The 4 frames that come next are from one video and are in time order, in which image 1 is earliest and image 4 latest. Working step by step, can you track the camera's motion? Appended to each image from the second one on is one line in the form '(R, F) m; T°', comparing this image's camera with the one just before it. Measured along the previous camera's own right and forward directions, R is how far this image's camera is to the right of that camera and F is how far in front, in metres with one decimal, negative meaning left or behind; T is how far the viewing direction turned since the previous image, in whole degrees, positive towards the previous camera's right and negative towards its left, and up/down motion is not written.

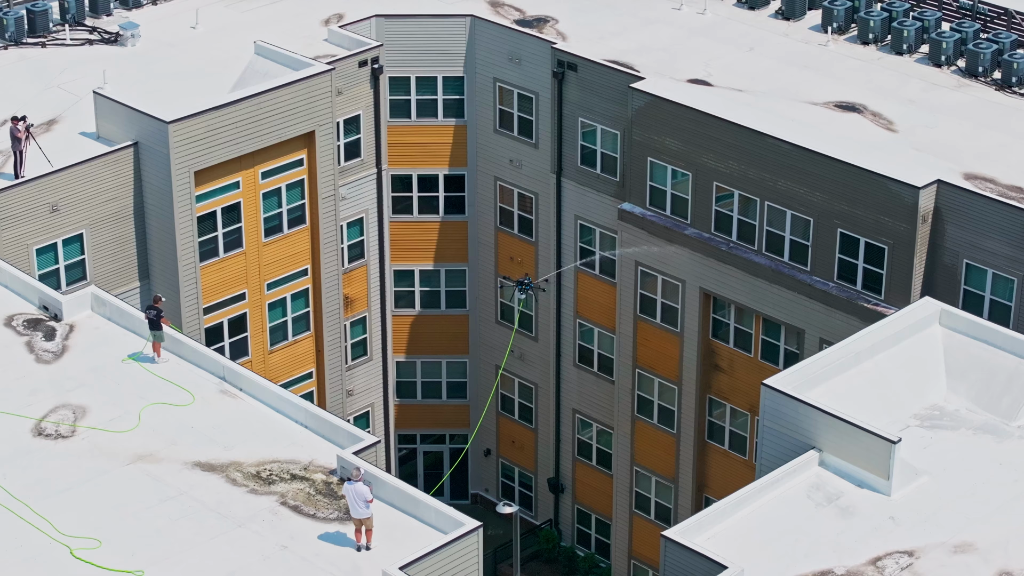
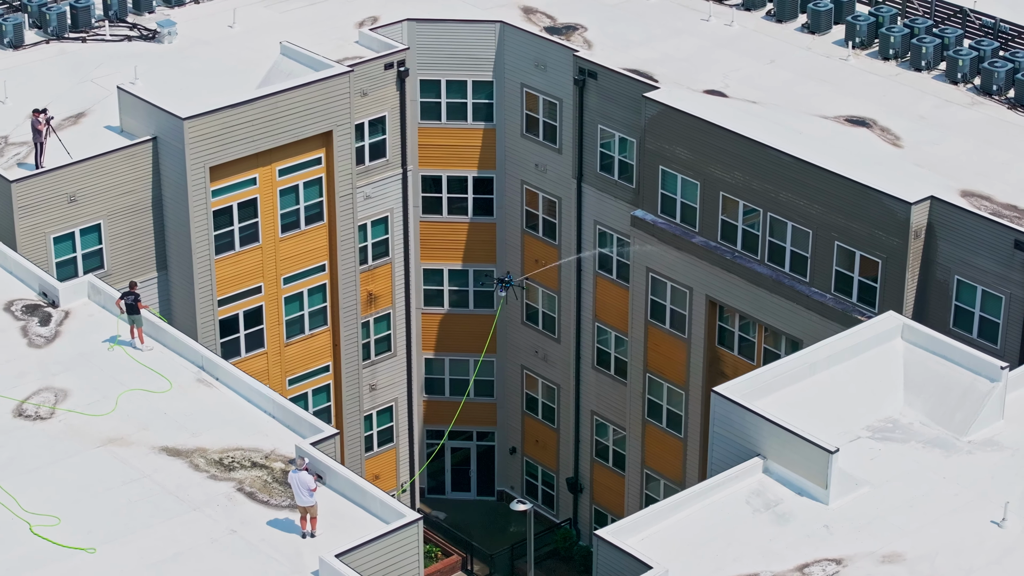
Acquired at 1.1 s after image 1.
(+4.2, -1.2) m; -4°
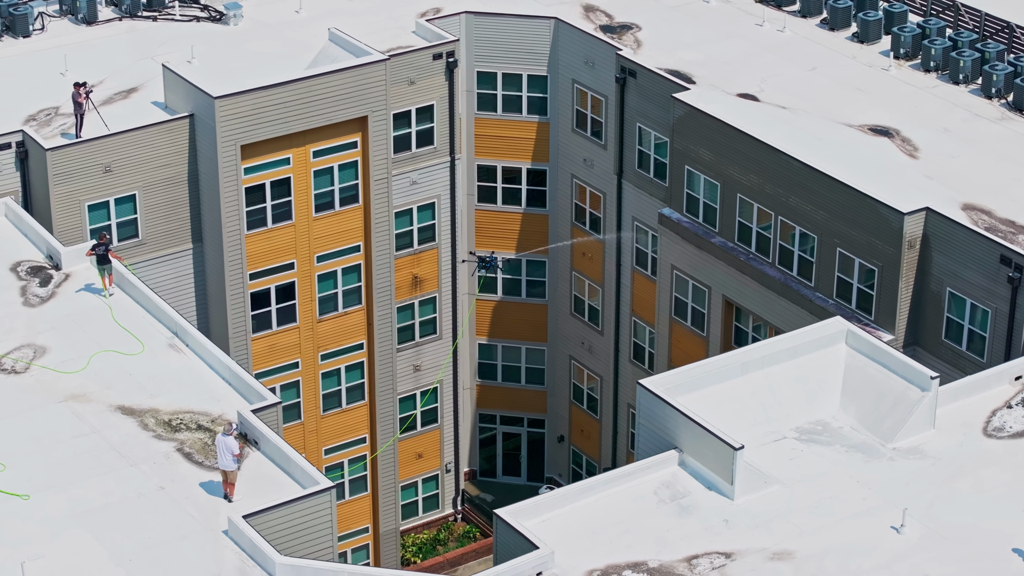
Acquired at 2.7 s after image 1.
(+7.4, -1.1) m; -7°
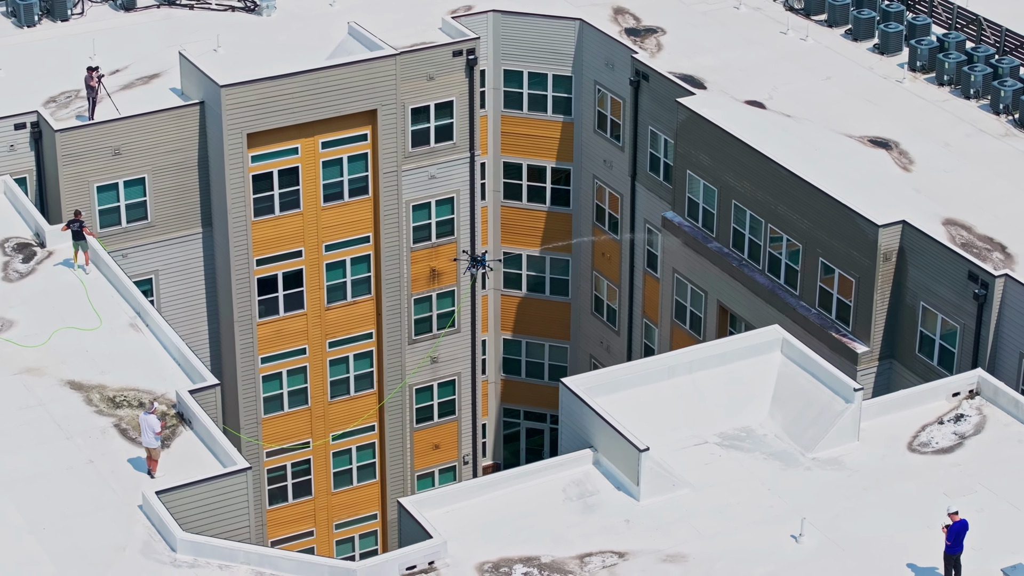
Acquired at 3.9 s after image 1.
(+6.1, -0.5) m; -5°
